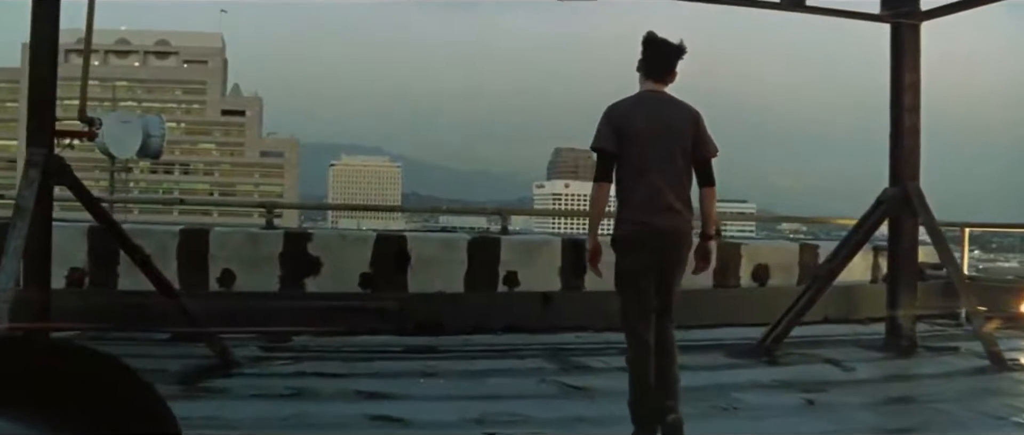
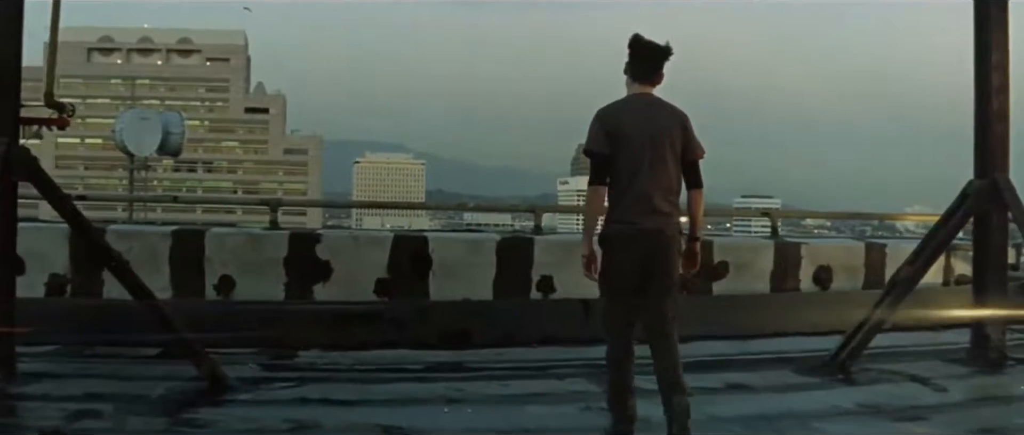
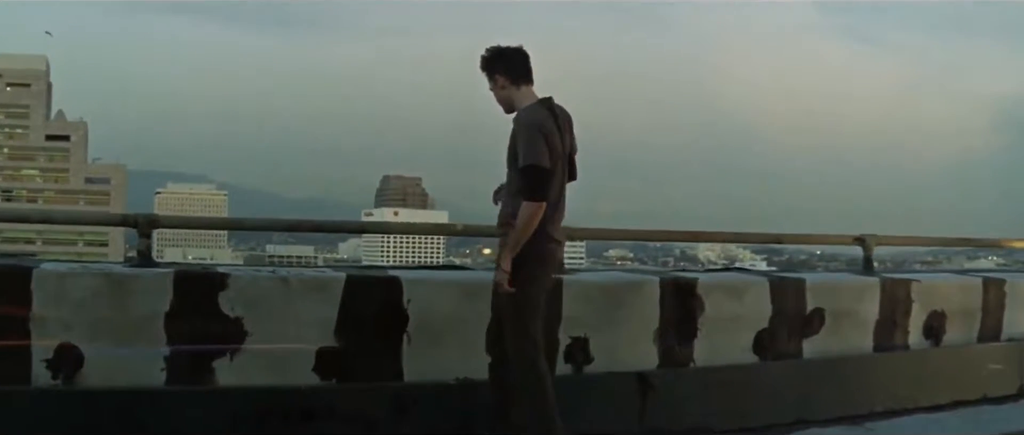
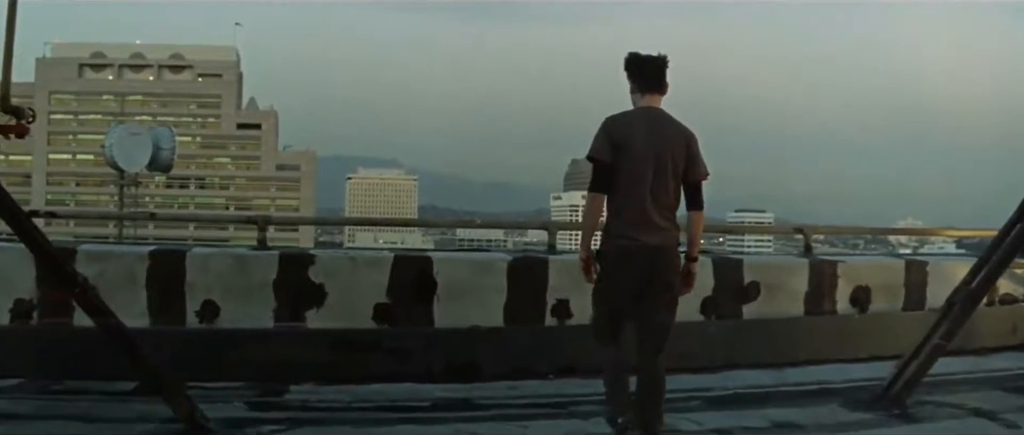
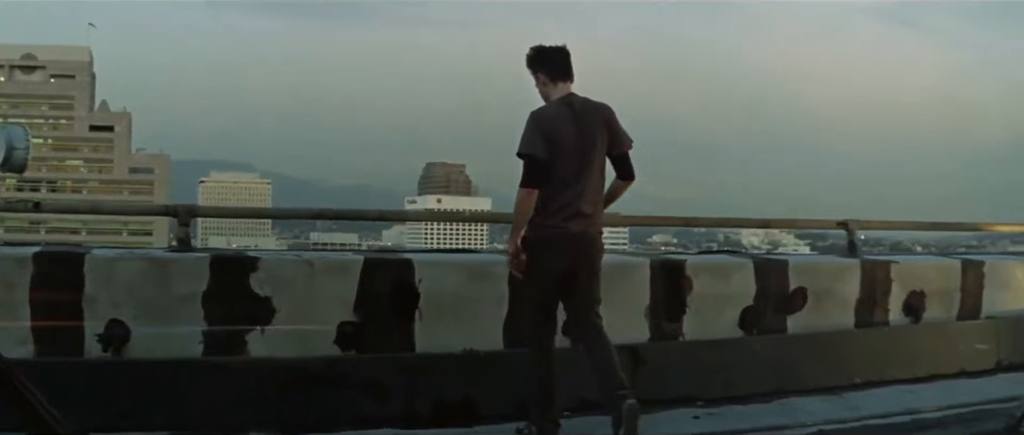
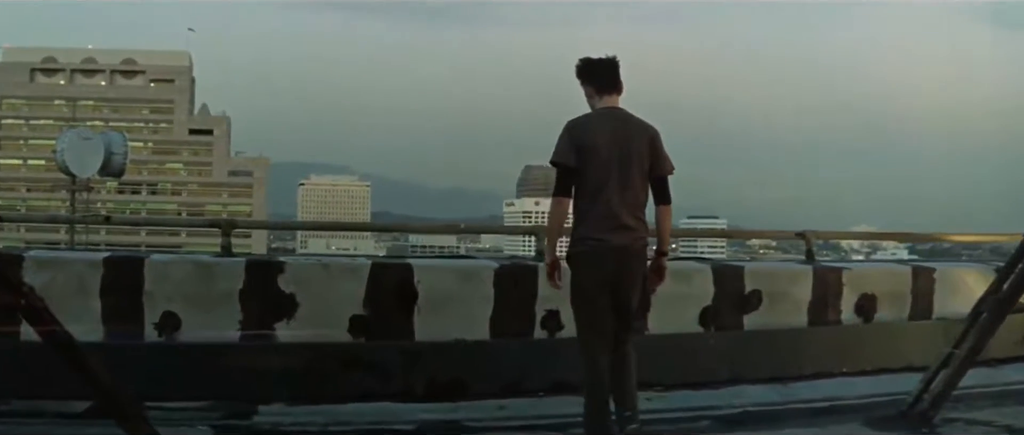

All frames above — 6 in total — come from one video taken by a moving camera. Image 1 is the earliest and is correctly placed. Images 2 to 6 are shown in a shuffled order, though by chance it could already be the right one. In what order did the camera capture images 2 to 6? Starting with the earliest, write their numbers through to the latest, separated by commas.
2, 4, 6, 5, 3
